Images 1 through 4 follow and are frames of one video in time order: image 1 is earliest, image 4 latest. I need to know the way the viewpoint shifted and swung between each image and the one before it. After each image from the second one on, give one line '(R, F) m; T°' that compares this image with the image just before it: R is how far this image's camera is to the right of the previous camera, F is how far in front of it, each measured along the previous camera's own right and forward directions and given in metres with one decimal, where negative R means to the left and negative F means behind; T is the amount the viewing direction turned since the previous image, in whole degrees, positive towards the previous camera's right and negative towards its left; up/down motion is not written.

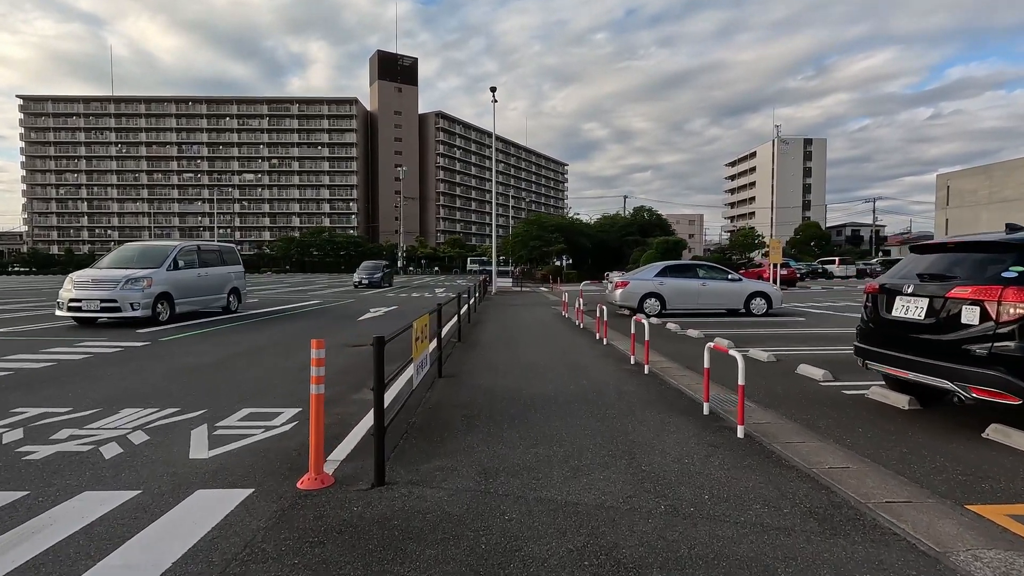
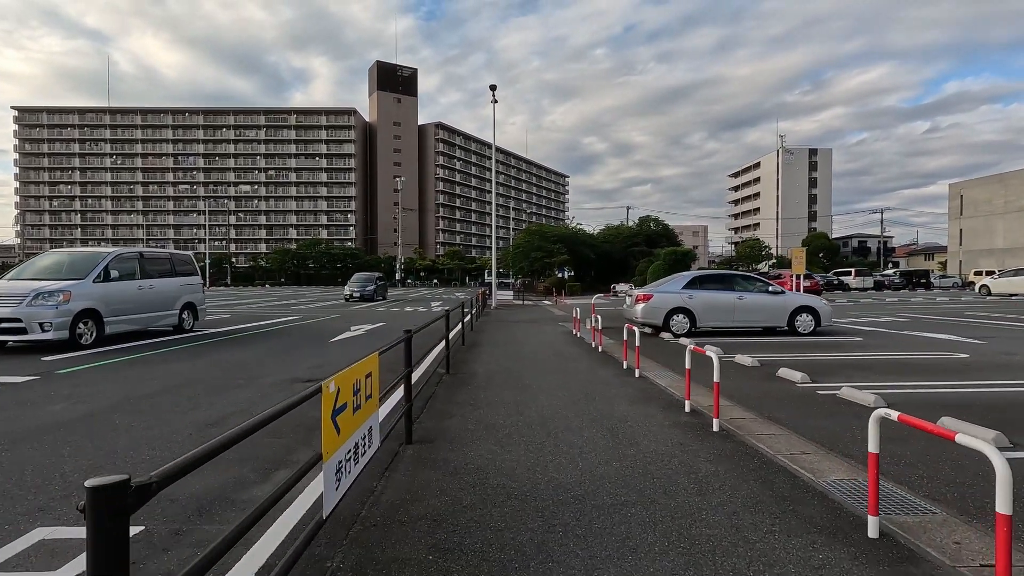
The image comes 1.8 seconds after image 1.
(-0.1, +2.4) m; 0°
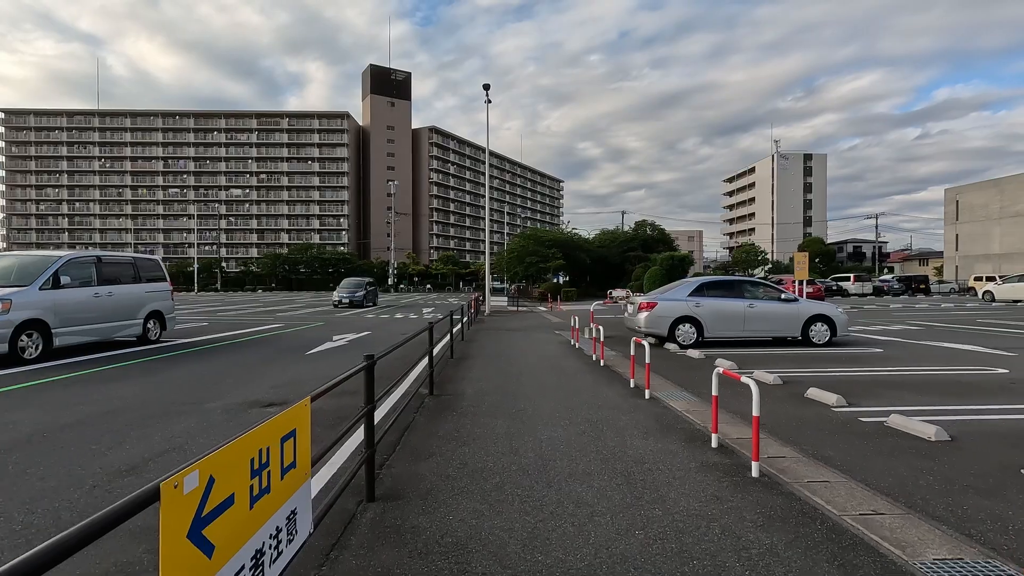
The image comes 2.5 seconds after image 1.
(0.0, +1.0) m; +1°
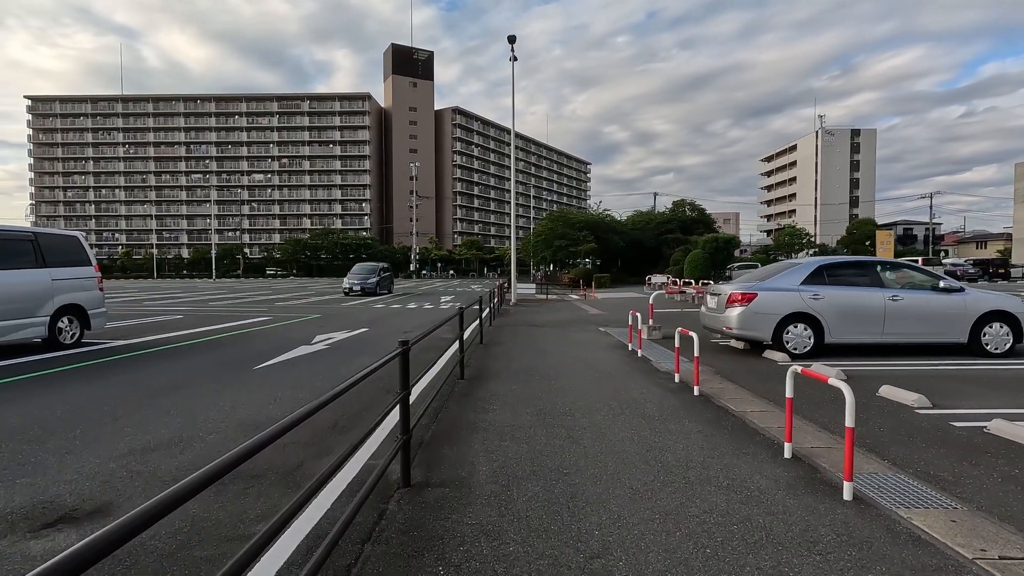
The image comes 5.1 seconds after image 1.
(-0.2, +3.7) m; -3°
